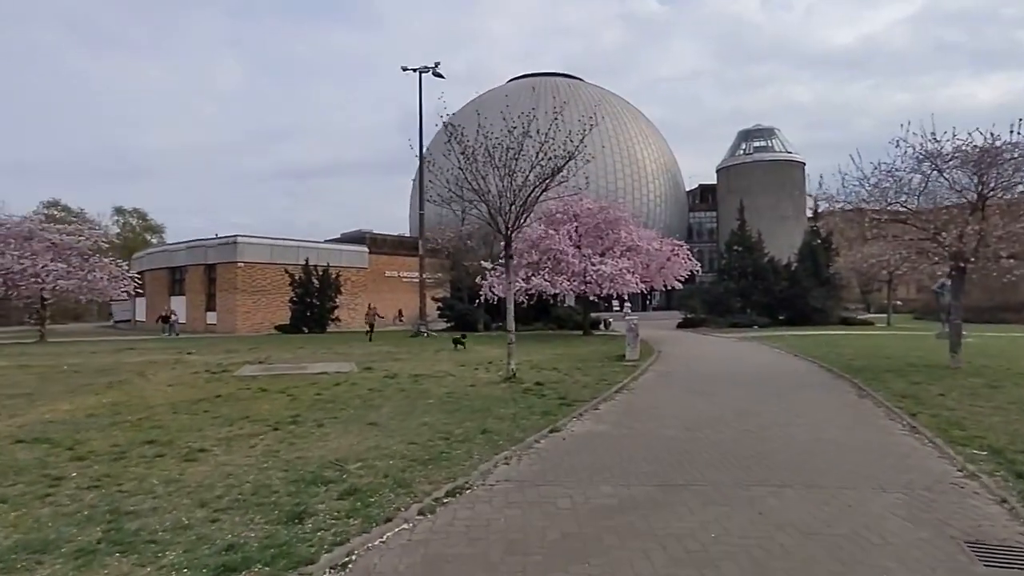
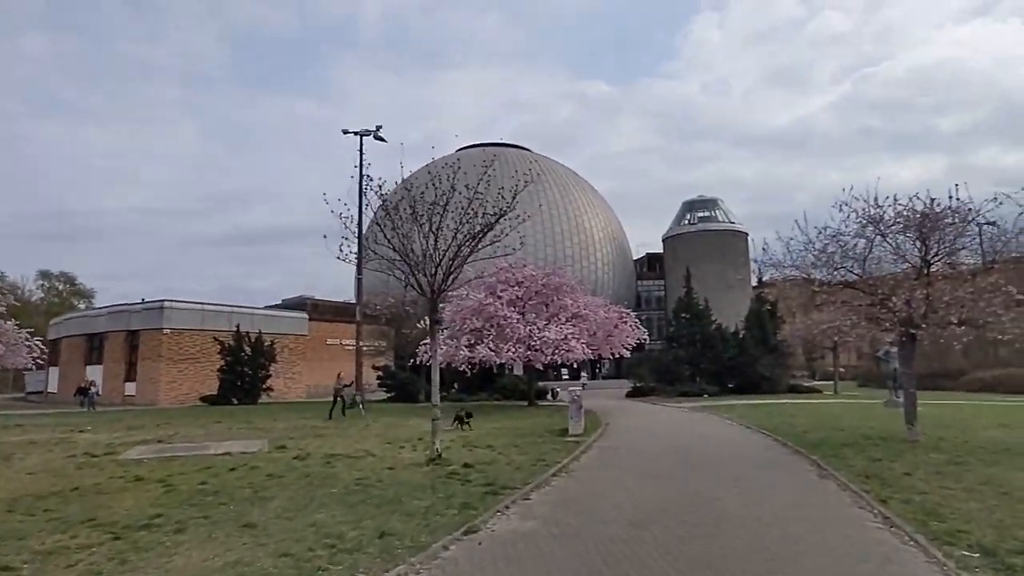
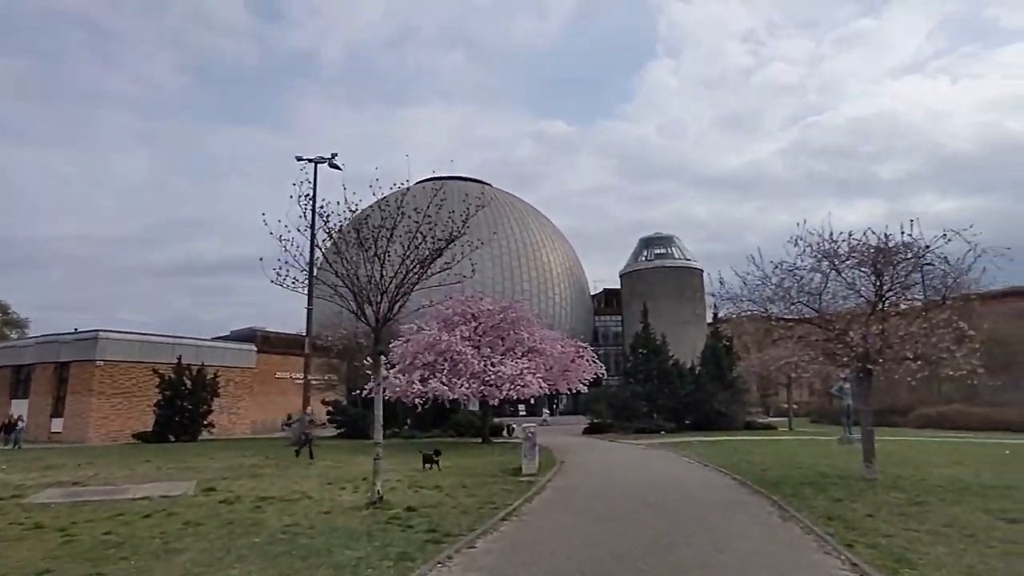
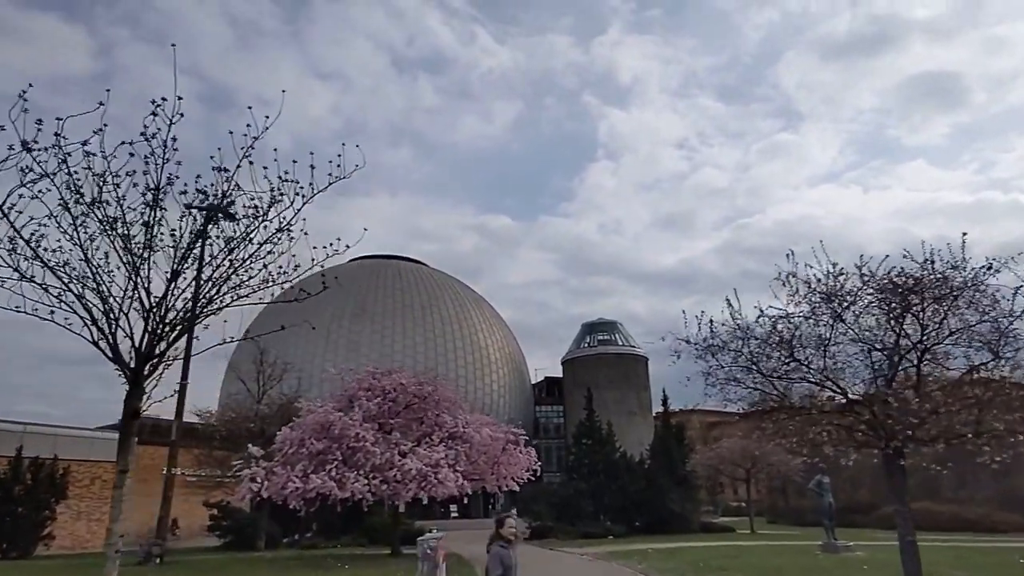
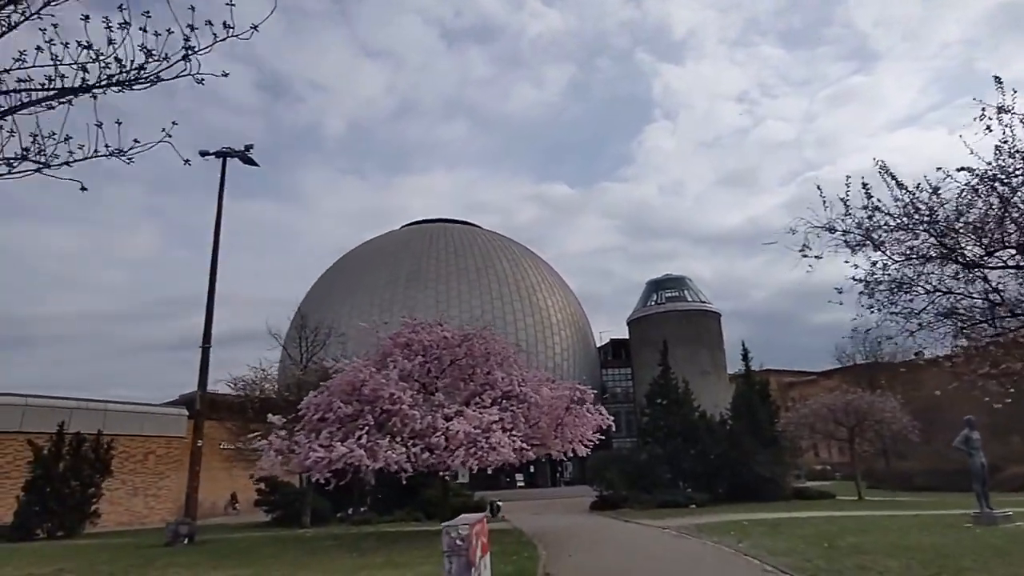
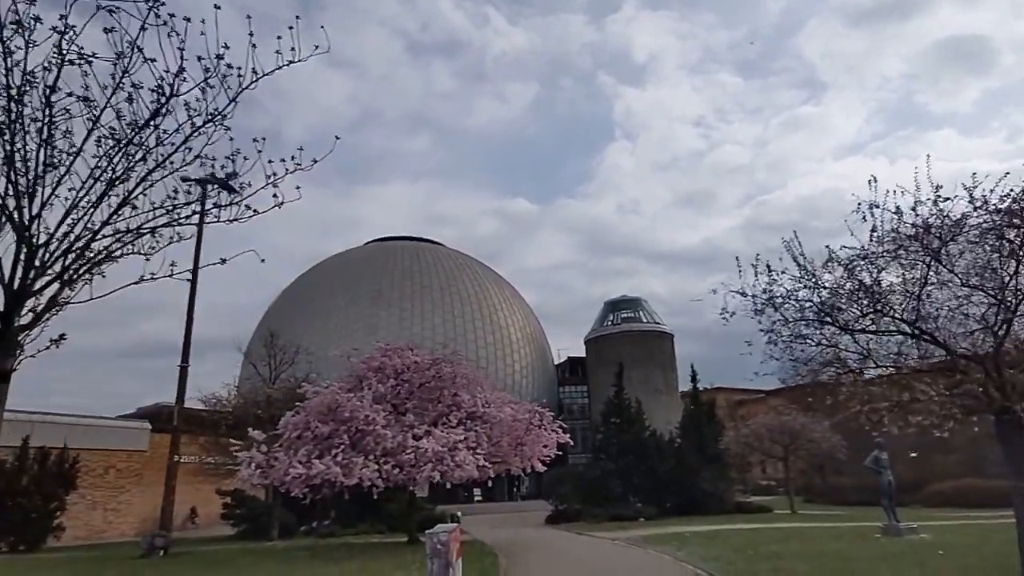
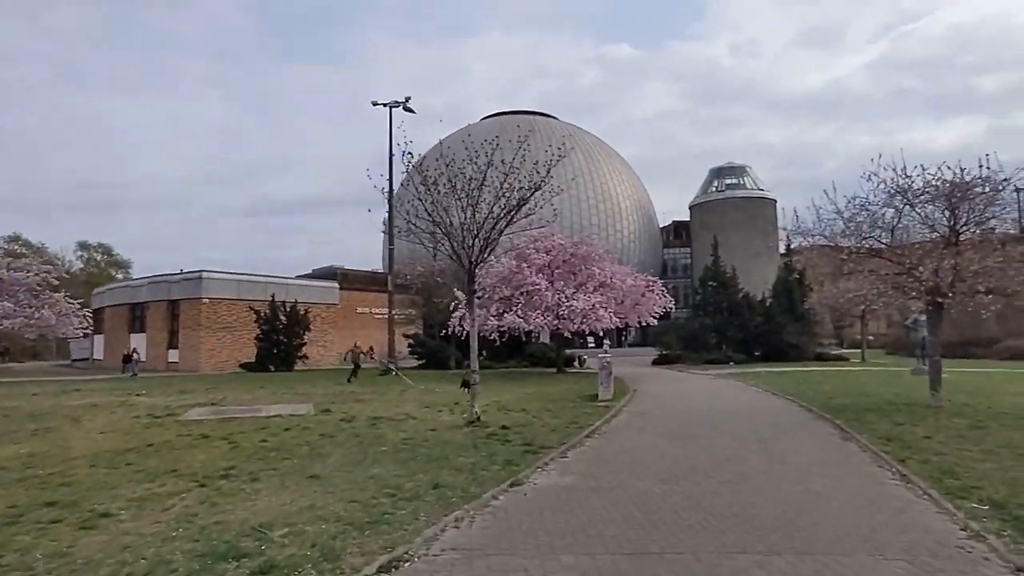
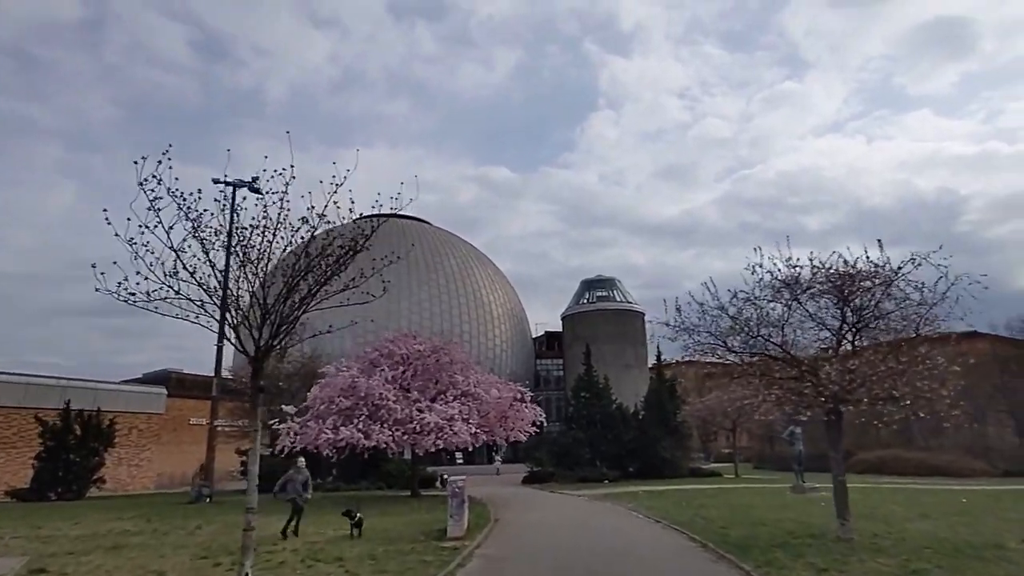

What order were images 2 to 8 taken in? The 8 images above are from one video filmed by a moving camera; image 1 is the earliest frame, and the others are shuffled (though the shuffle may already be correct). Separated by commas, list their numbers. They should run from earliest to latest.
7, 2, 3, 8, 4, 6, 5
